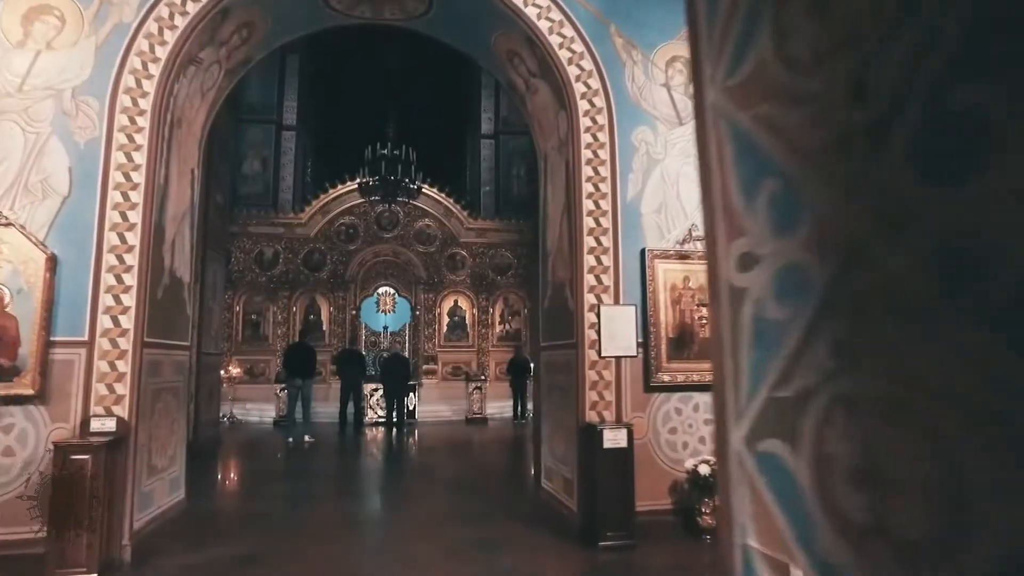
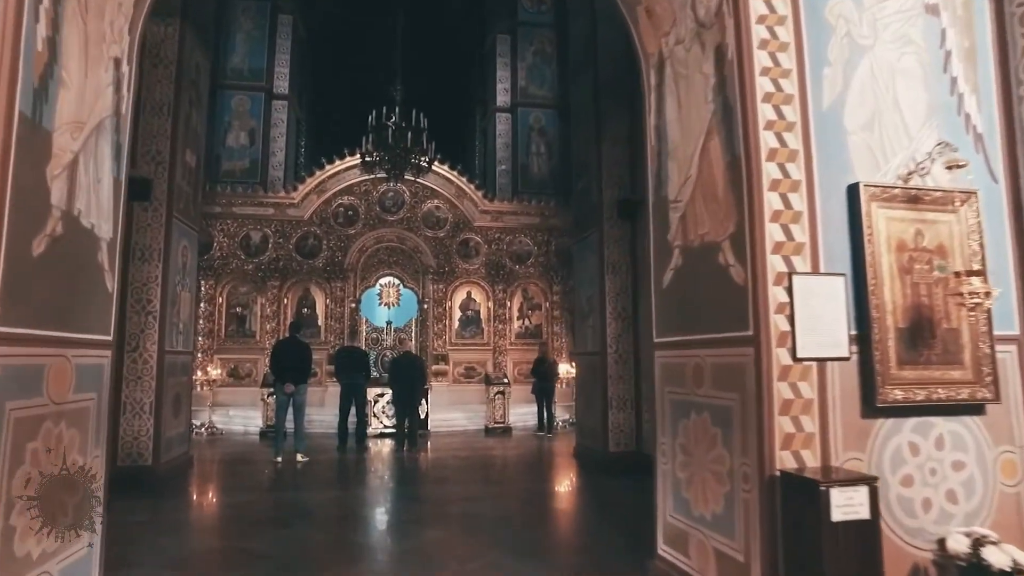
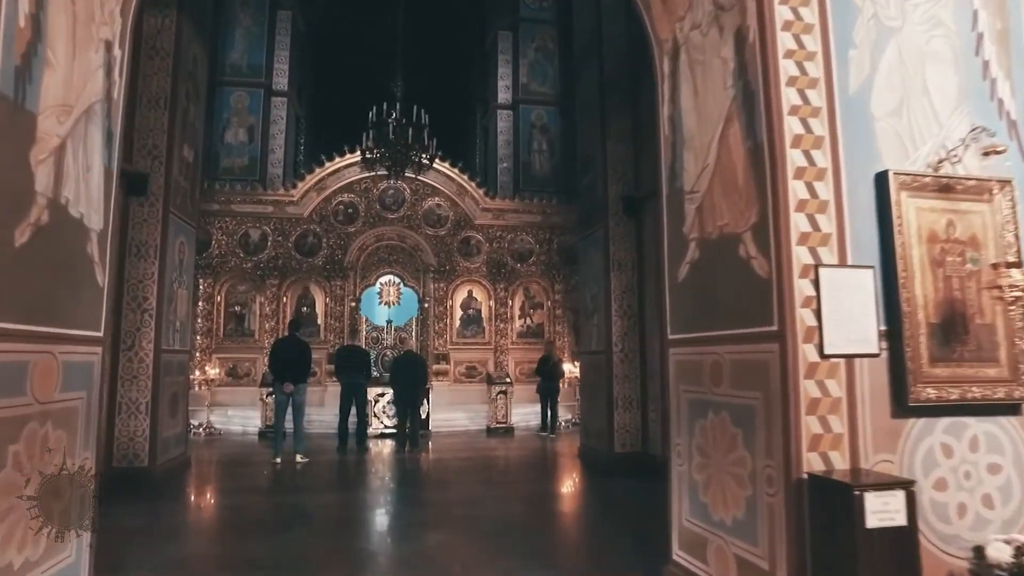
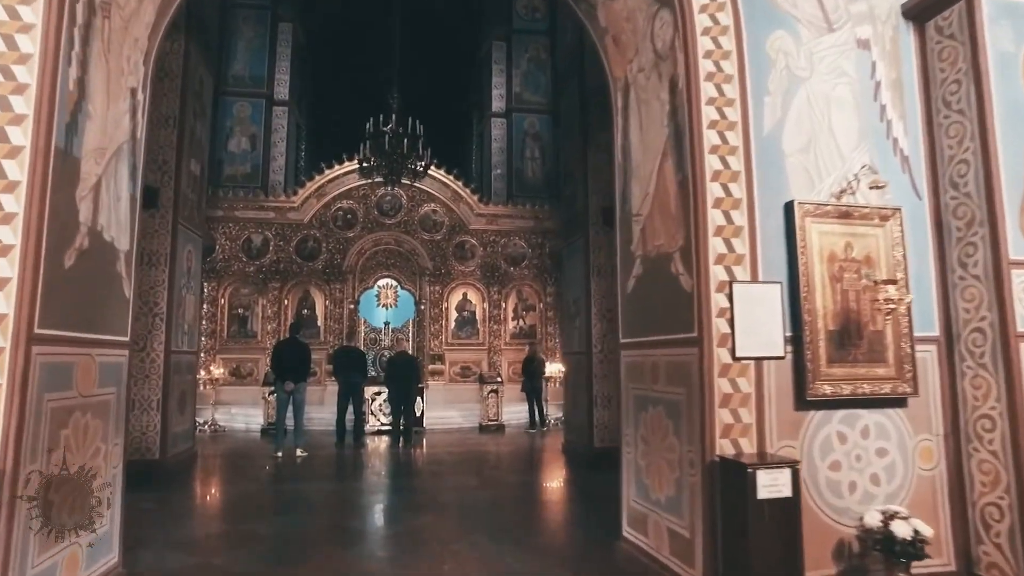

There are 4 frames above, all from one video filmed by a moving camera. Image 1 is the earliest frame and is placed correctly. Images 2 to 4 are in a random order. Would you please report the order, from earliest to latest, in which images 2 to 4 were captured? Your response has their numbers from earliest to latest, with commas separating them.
4, 2, 3
